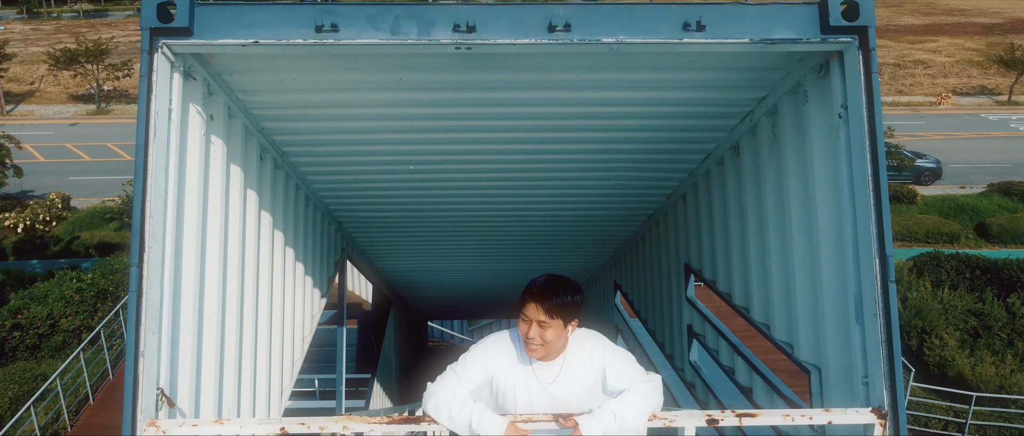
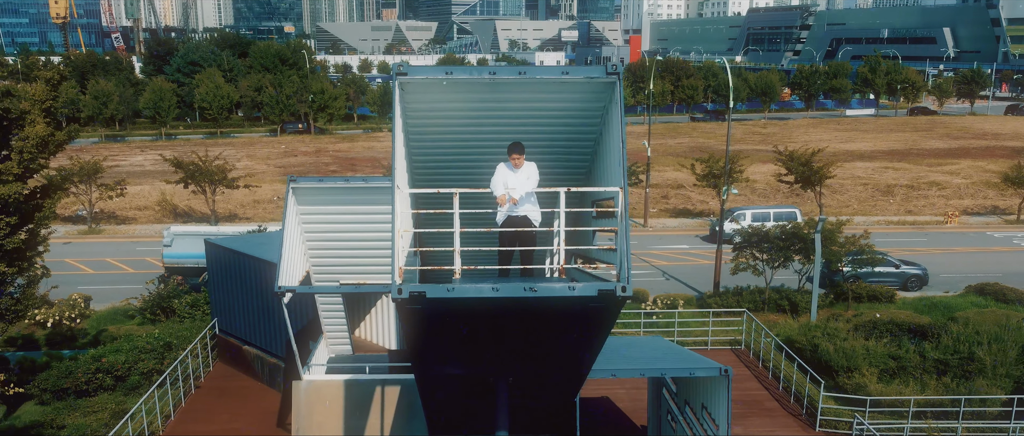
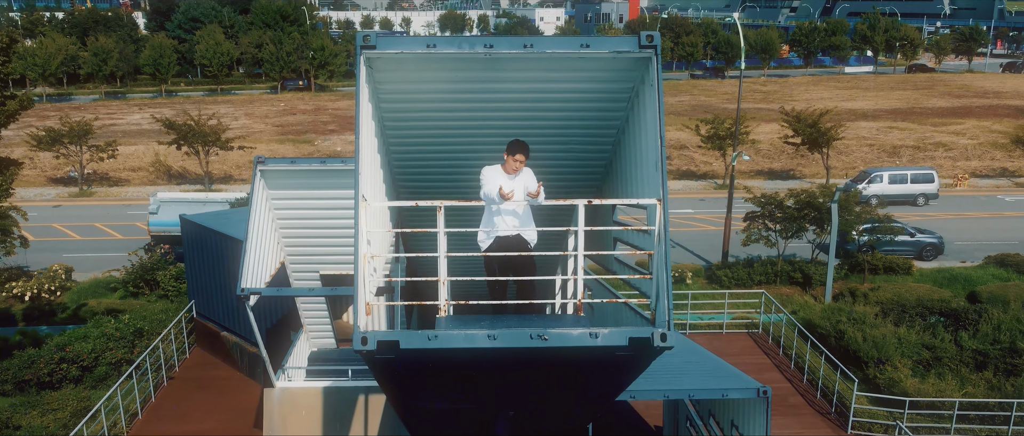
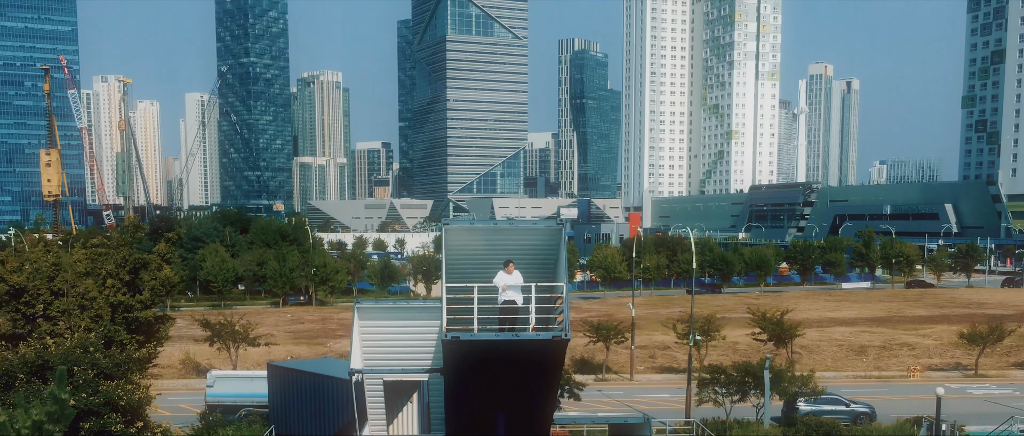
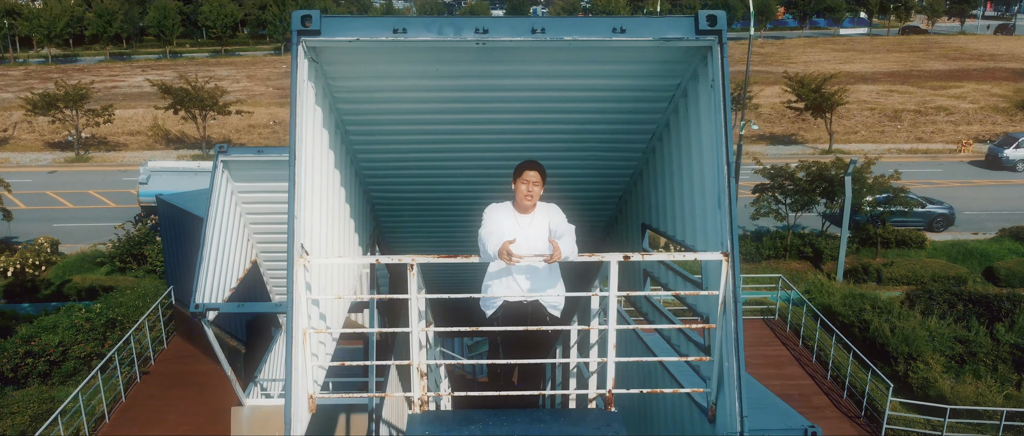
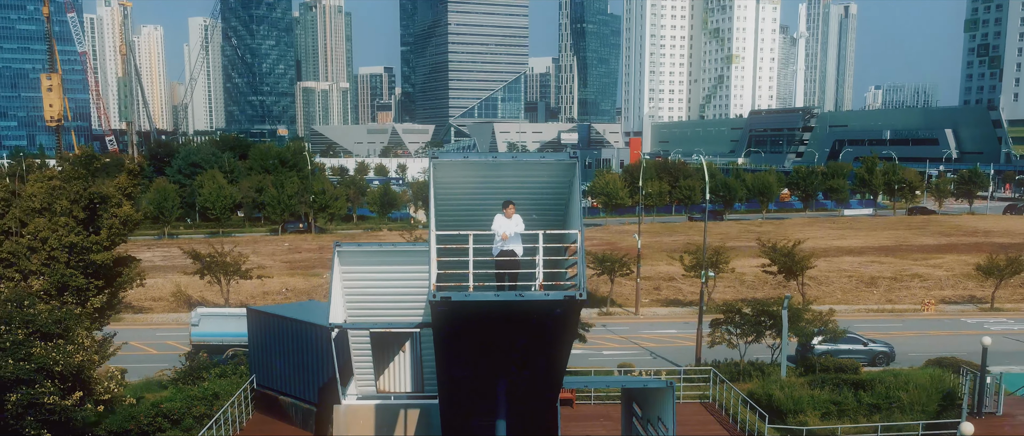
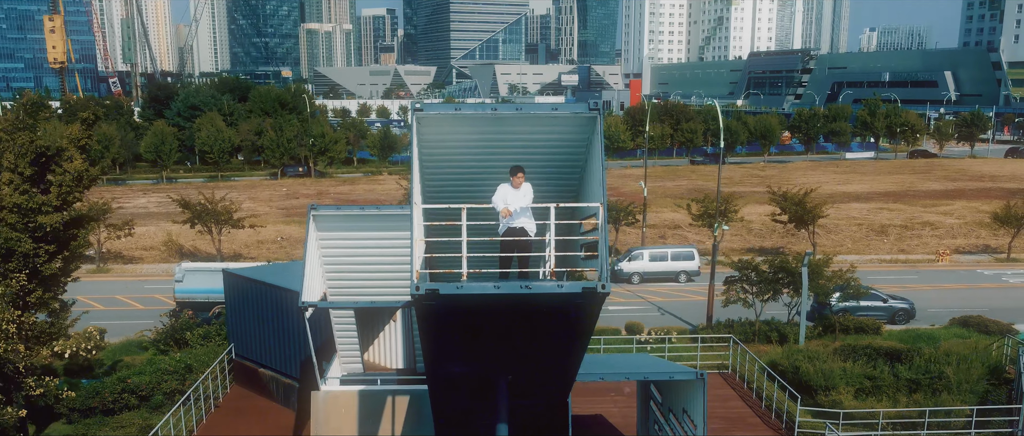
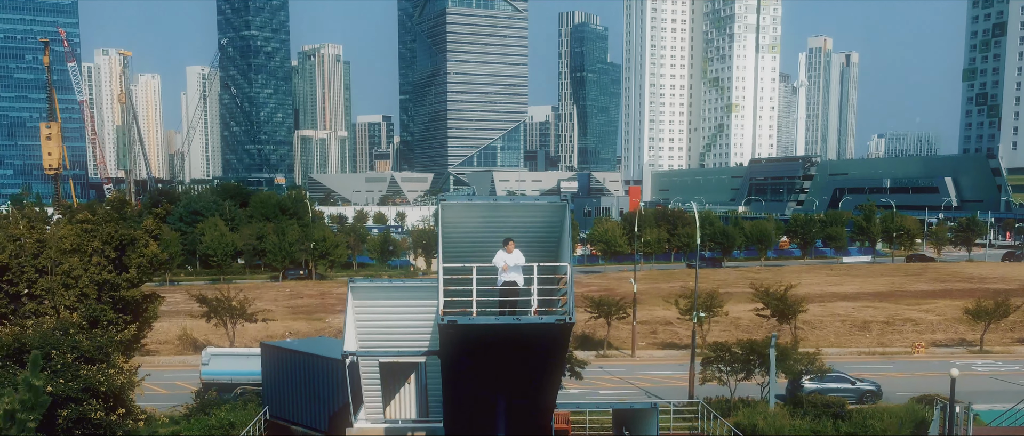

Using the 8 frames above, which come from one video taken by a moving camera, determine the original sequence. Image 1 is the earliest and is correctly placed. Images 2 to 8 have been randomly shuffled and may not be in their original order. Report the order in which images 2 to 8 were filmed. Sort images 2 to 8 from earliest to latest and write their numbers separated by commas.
5, 3, 2, 7, 6, 8, 4
